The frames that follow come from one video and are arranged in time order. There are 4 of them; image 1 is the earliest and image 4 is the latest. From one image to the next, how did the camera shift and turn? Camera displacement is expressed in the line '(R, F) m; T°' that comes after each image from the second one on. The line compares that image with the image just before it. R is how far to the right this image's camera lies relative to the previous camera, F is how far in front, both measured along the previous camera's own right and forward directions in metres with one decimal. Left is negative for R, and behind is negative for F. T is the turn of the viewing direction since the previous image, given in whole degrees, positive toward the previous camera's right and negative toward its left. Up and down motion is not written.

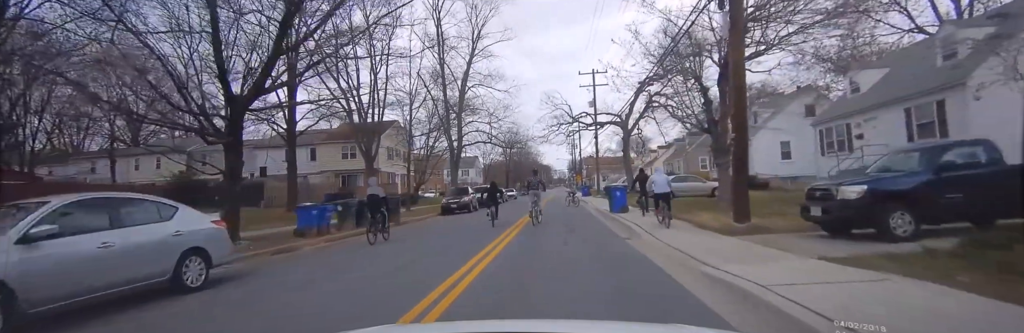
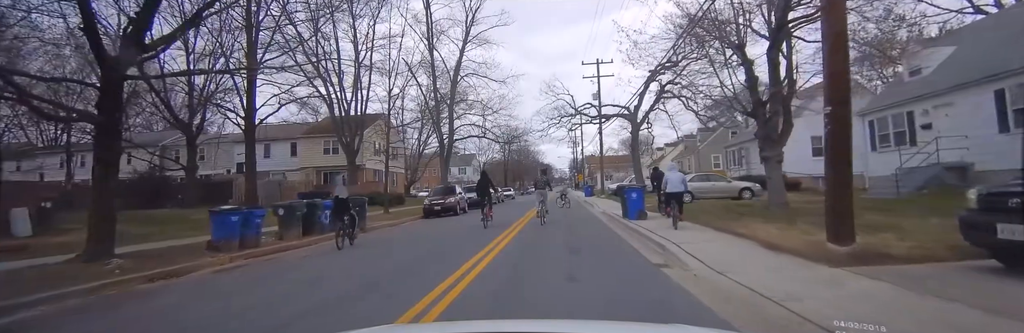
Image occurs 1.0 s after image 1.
(+0.4, +2.8) m; 0°
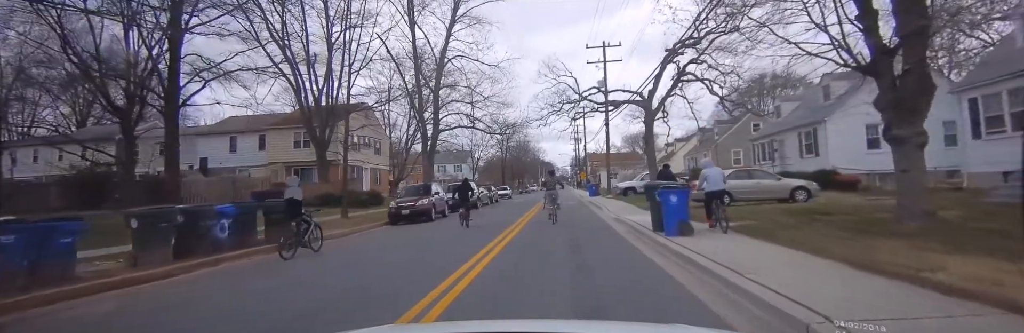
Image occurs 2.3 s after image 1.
(+0.5, +3.5) m; 0°
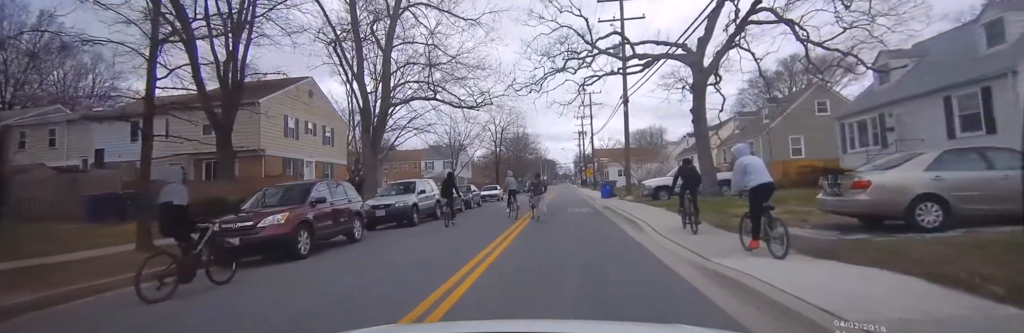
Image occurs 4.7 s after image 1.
(+0.9, +6.9) m; 0°
